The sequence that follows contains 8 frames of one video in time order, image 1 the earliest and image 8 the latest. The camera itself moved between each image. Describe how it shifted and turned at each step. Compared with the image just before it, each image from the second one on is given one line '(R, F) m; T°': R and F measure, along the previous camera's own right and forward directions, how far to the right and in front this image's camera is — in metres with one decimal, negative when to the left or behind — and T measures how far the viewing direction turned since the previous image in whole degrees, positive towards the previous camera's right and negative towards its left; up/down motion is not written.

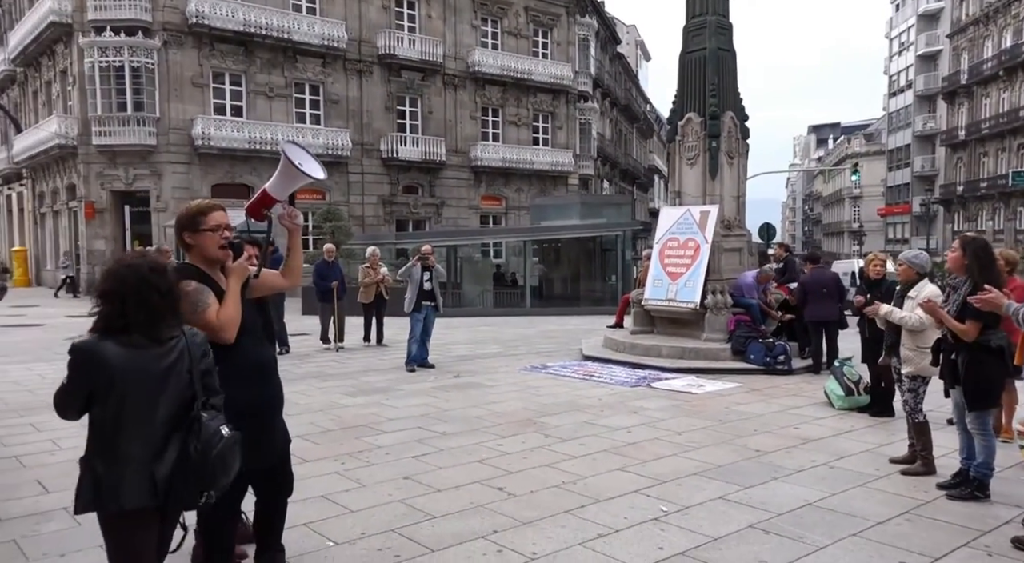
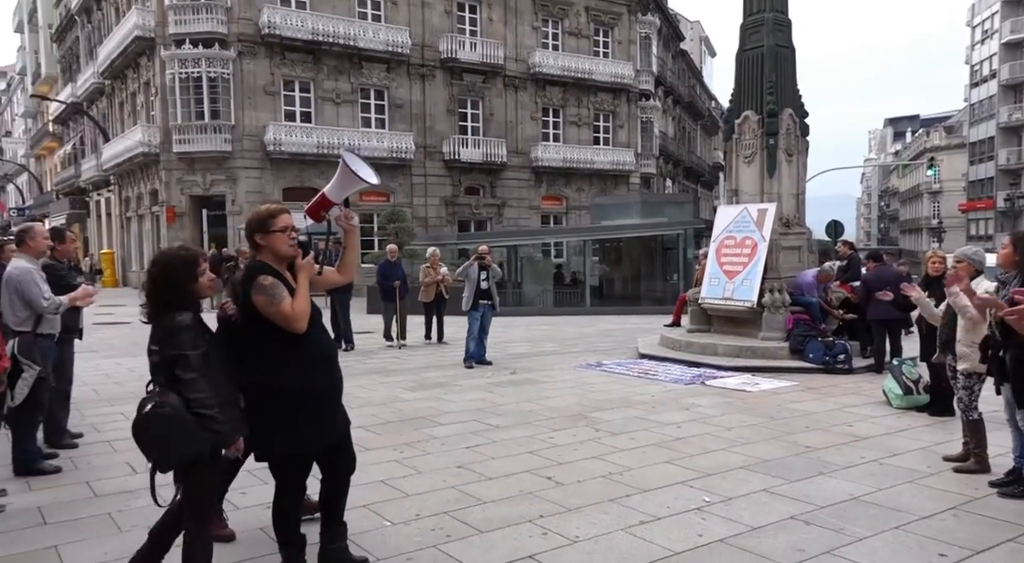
(+0.1, -0.2) m; -4°
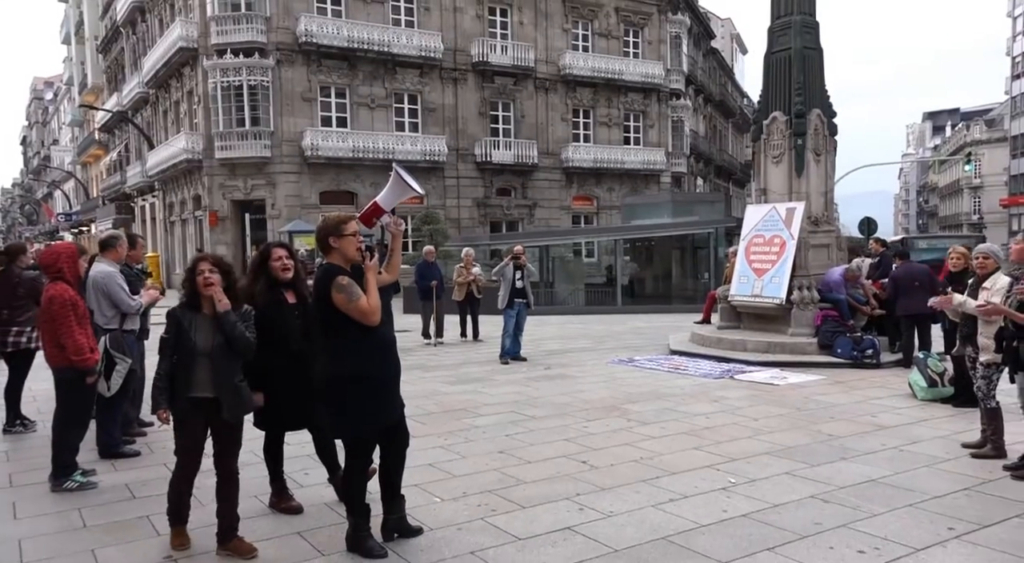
(0.0, -0.4) m; -2°
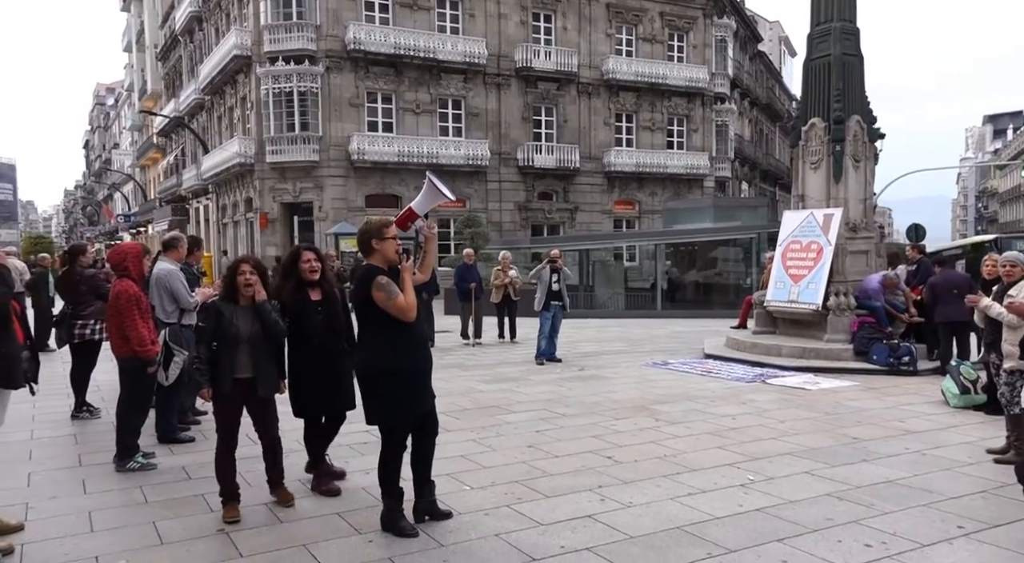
(+0.1, -0.3) m; -3°
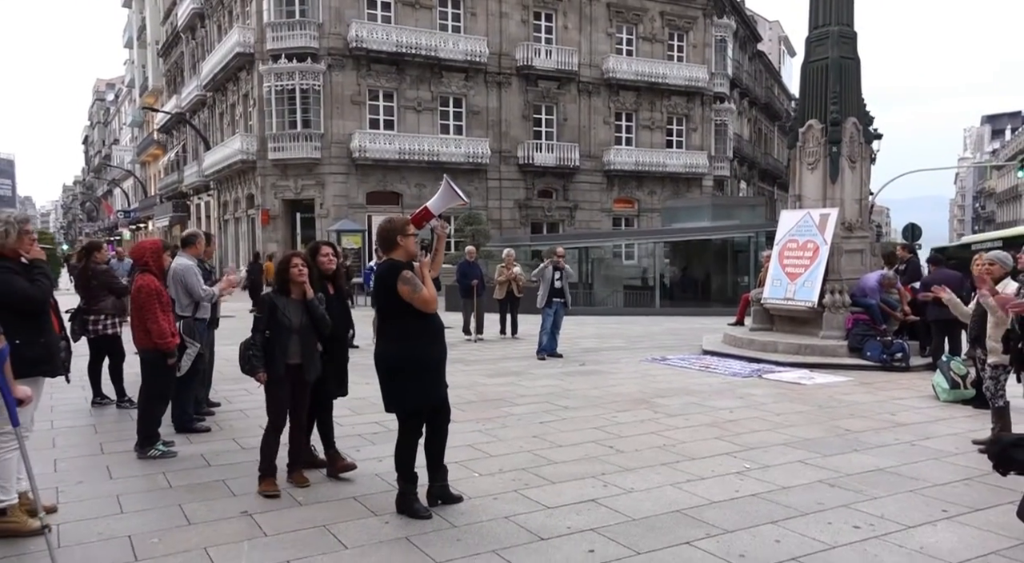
(-0.1, -0.3) m; 0°
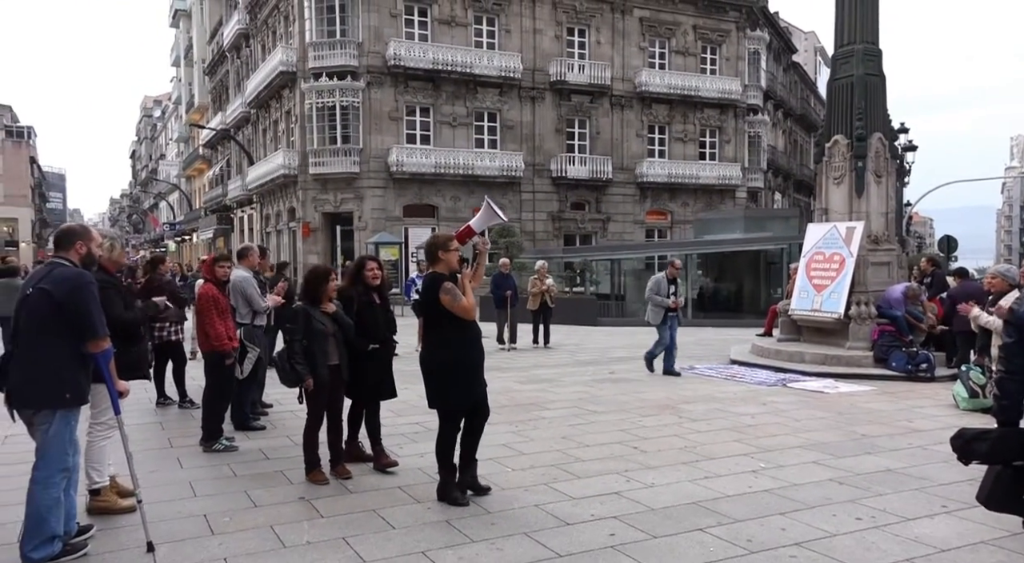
(0.0, -0.5) m; -2°
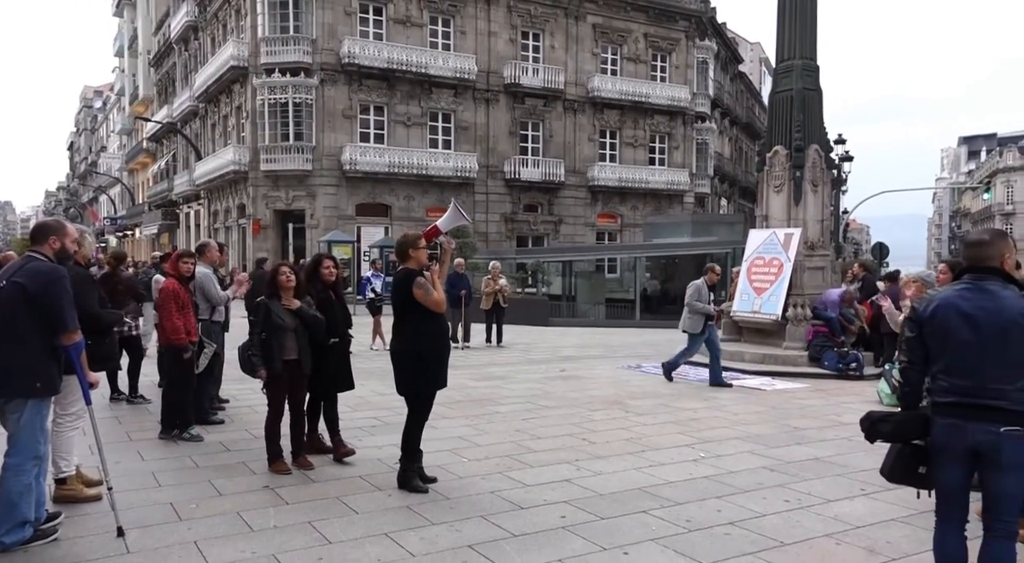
(-0.1, -0.4) m; +3°
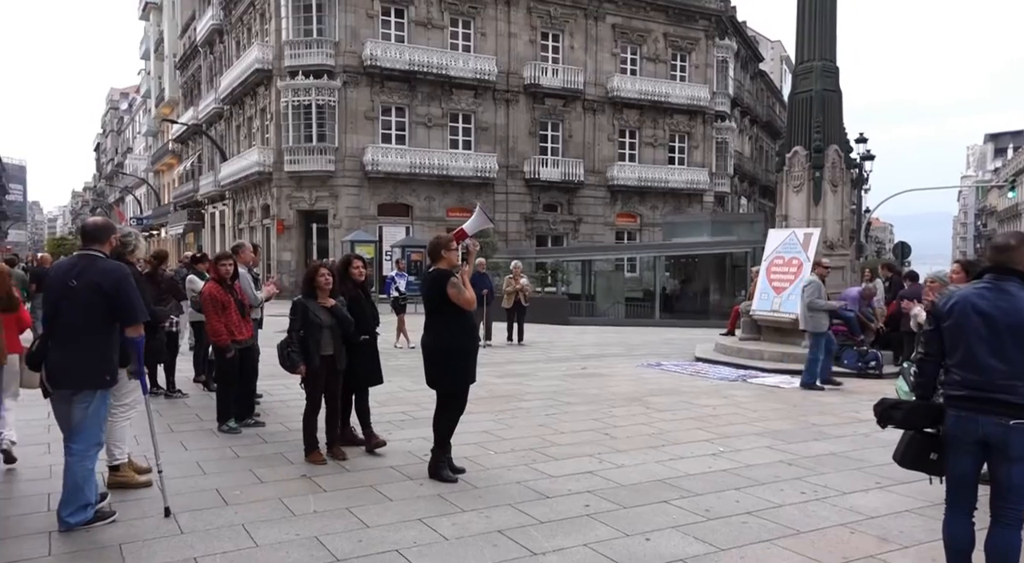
(-0.1, -0.3) m; -1°
